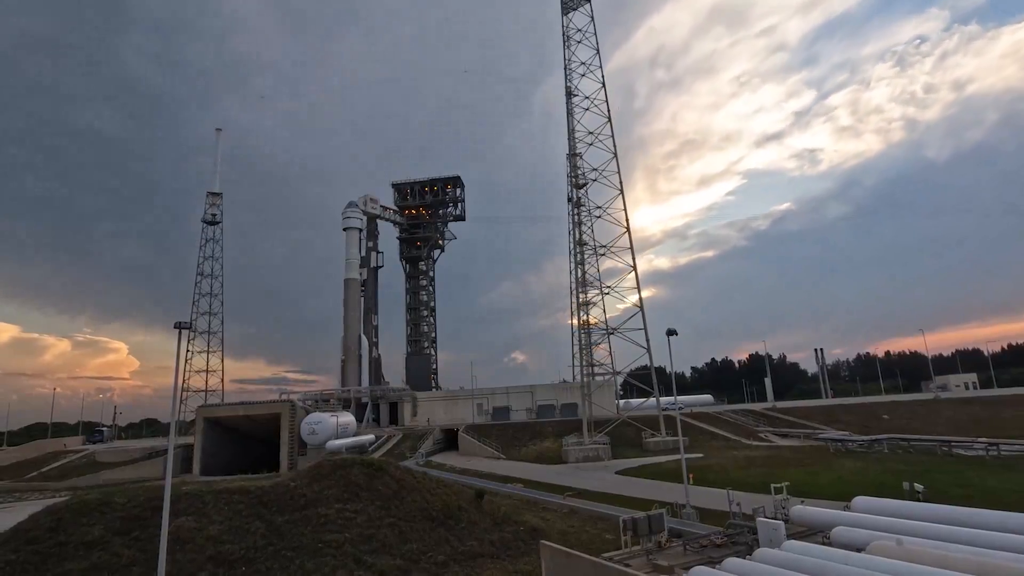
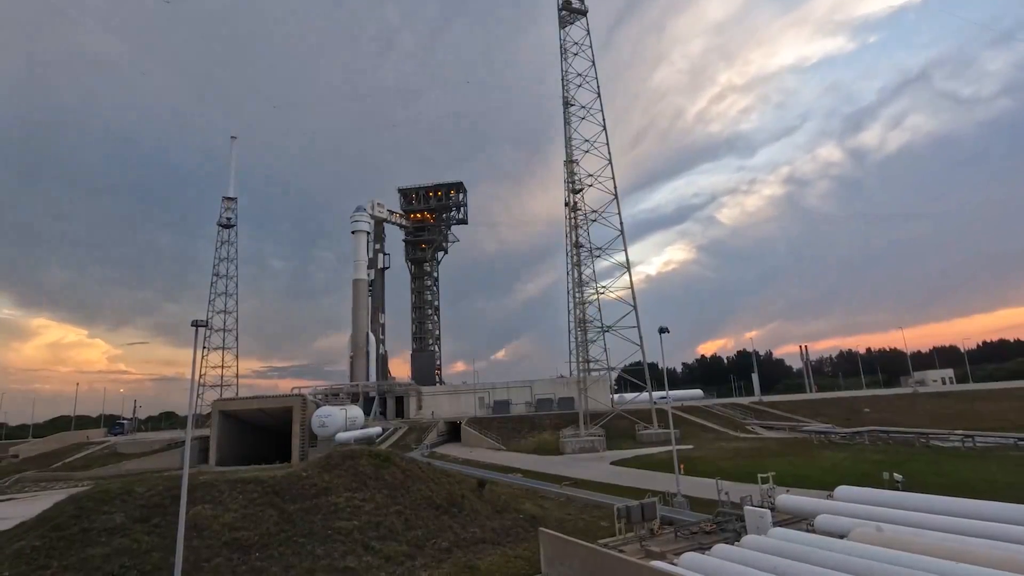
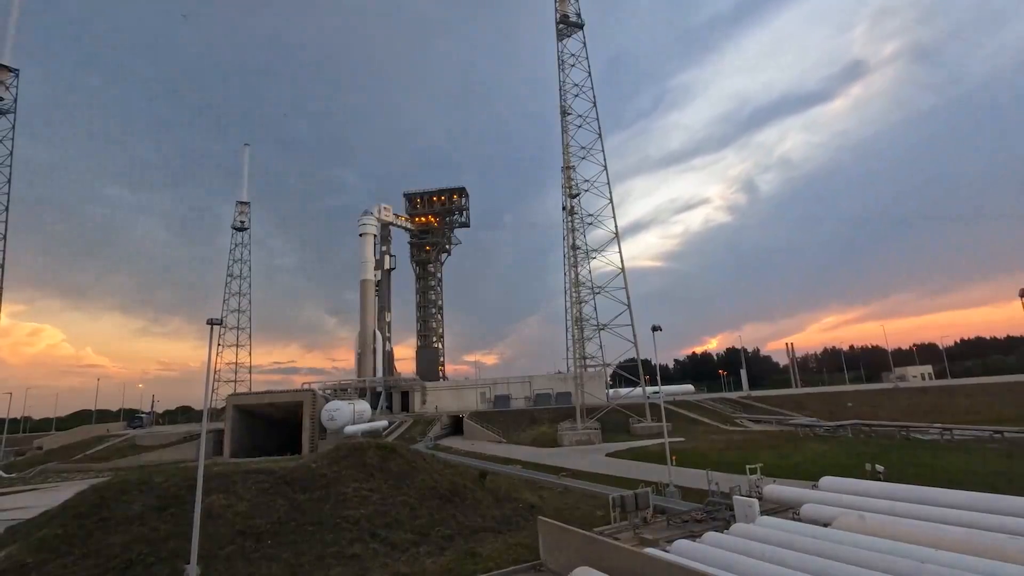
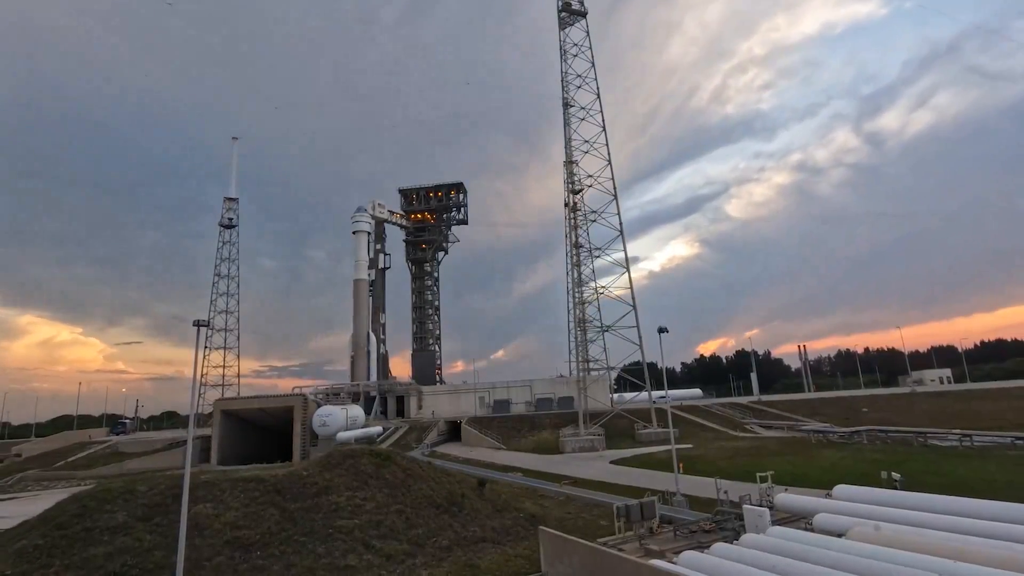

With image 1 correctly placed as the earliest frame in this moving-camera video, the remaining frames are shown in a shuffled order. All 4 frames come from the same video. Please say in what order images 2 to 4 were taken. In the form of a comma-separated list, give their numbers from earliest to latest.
2, 4, 3
